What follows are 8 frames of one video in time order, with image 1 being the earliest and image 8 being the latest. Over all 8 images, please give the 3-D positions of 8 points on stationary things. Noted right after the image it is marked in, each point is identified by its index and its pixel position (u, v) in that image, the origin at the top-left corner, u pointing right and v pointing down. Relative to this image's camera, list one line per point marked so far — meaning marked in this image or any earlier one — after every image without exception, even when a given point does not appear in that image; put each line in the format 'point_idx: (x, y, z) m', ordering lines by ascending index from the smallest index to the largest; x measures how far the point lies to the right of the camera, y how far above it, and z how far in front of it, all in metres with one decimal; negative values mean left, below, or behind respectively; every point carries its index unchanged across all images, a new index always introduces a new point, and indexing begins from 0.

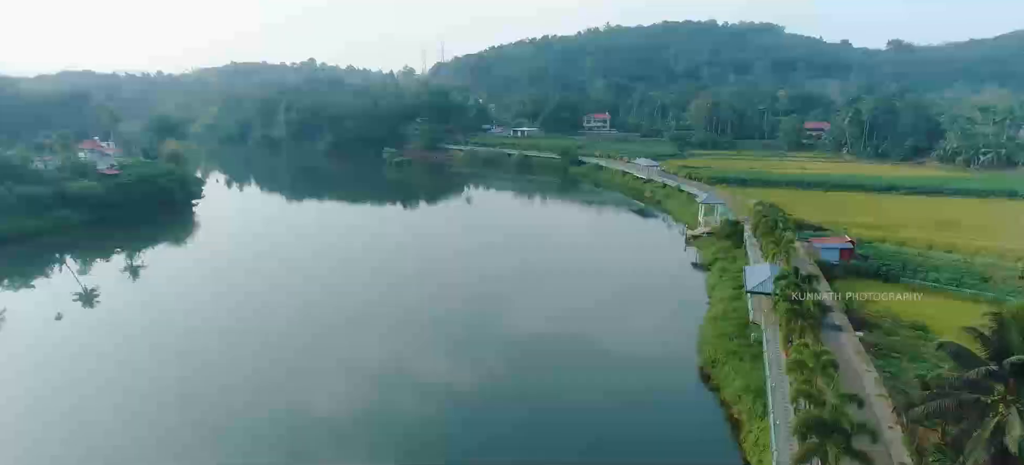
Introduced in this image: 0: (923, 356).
0: (+12.1, -3.7, +19.9) m
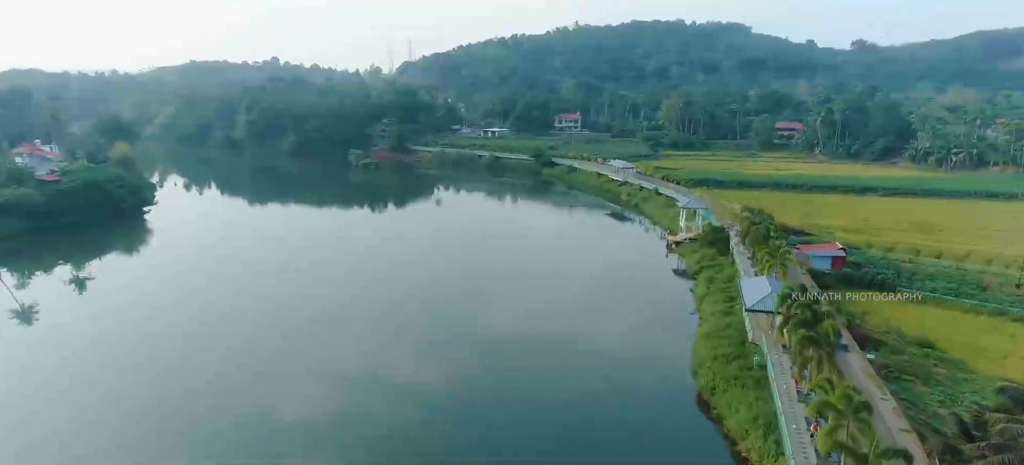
0: (+11.6, -4.0, +18.4) m
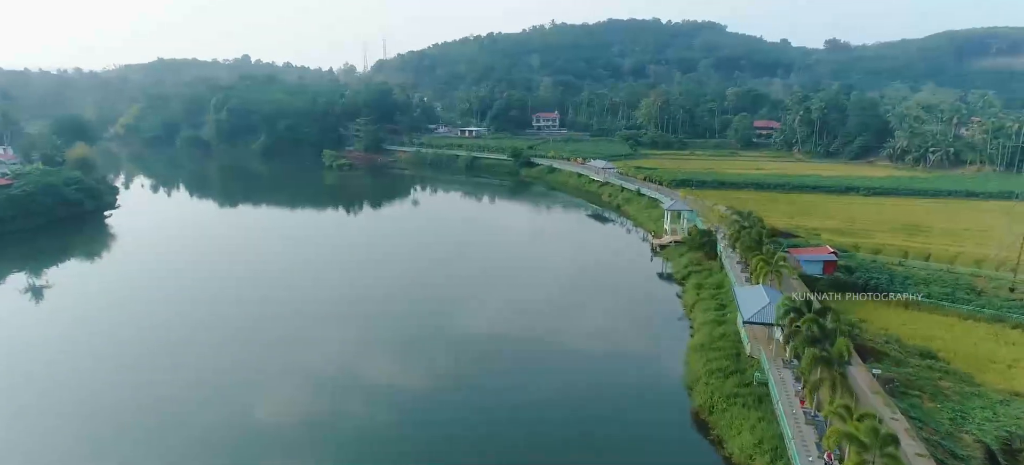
0: (+11.2, -4.2, +17.5) m
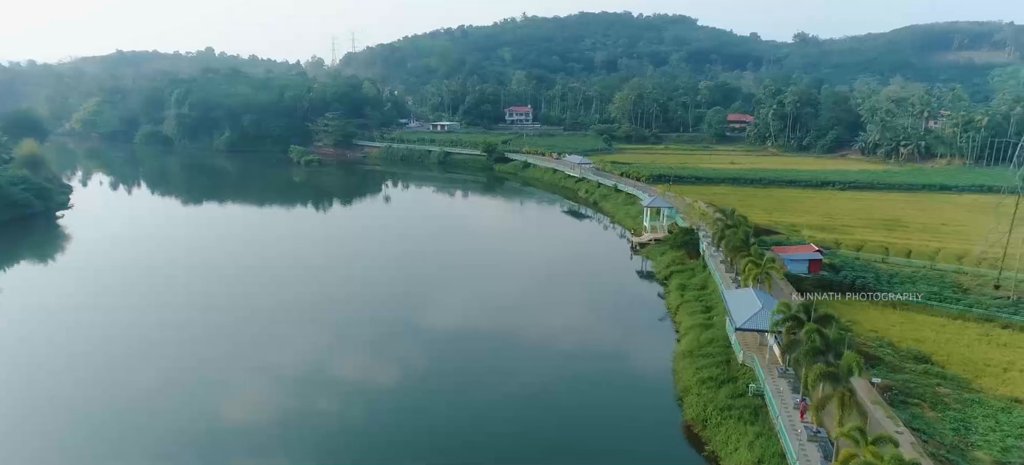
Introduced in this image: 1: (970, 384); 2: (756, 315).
0: (+10.8, -4.2, +16.8) m
1: (+12.3, -4.0, +18.1) m
2: (+6.5, -2.2, +18.0) m
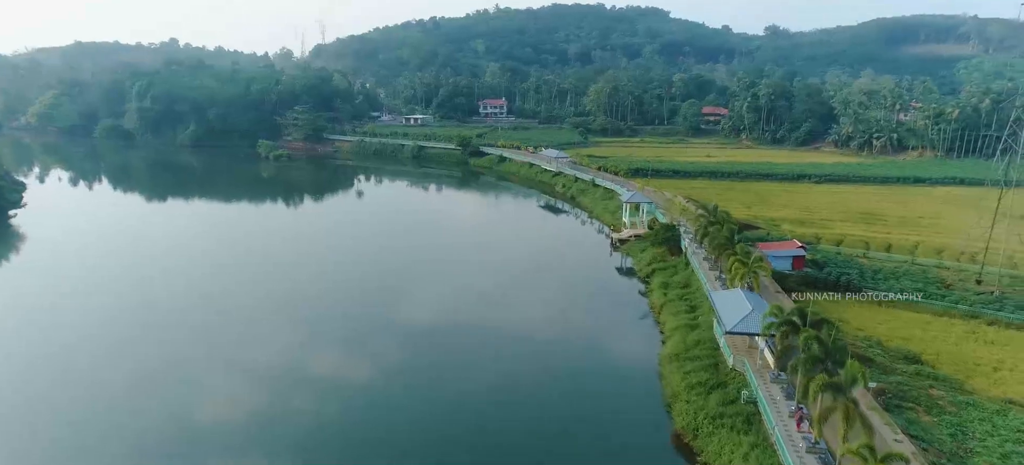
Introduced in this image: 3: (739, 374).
0: (+10.3, -4.2, +16.3) m
1: (+11.8, -4.0, +17.7) m
2: (+6.0, -2.2, +17.3) m
3: (+5.9, -3.7, +17.5) m
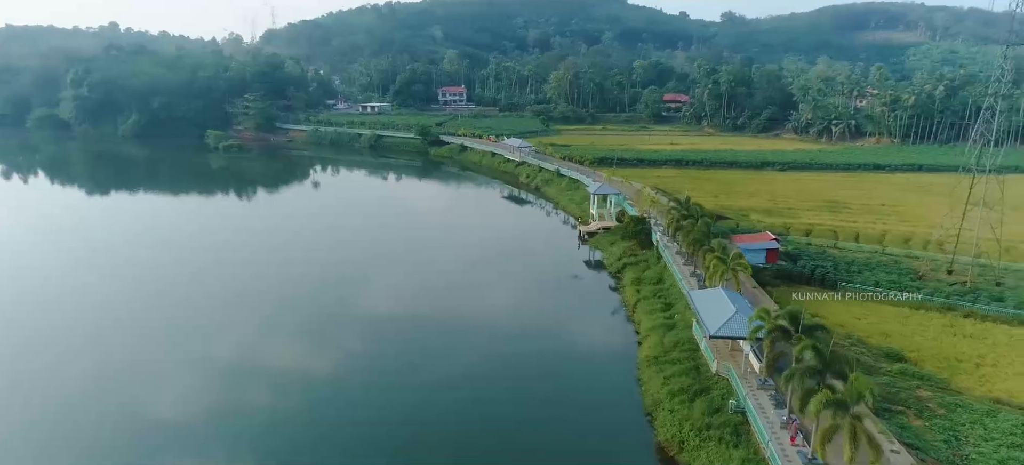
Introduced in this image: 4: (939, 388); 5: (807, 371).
0: (+9.7, -4.1, +15.7) m
1: (+11.1, -3.8, +17.2) m
2: (+5.3, -2.1, +16.4) m
3: (+5.2, -3.6, +16.6) m
4: (+10.7, -3.9, +16.9) m
5: (+5.4, -2.5, +12.4) m
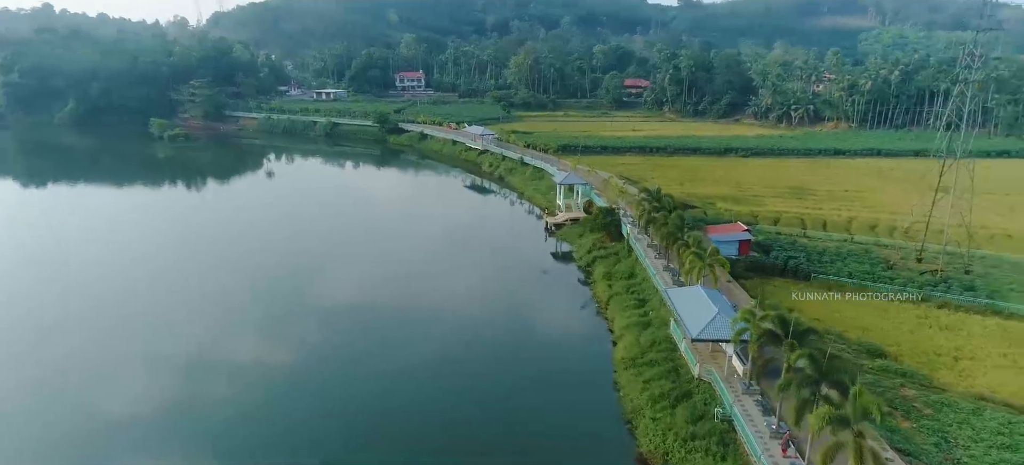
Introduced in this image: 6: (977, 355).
0: (+9.1, -4.0, +15.2) m
1: (+10.4, -3.7, +16.8) m
2: (+4.6, -2.0, +15.6) m
3: (+4.5, -3.5, +15.8) m
4: (+10.0, -3.7, +16.4) m
5: (+5.0, -2.5, +11.6) m
6: (+12.7, -3.3, +18.4) m
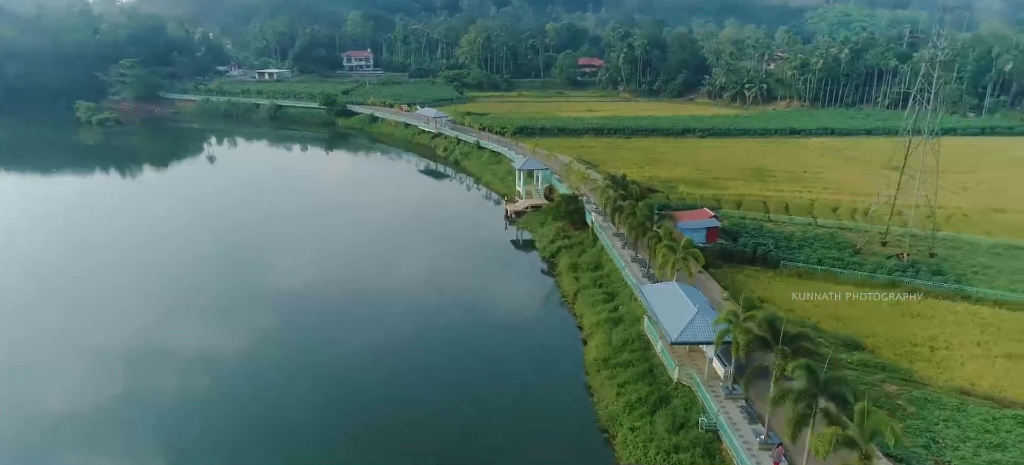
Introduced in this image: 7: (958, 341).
0: (+8.4, -3.8, +14.7) m
1: (+9.6, -3.4, +16.3) m
2: (+3.9, -1.9, +14.7) m
3: (+3.8, -3.4, +14.9) m
4: (+9.2, -3.5, +15.9) m
5: (+4.6, -2.5, +10.7) m
6: (+11.8, -3.0, +18.0) m
7: (+12.0, -3.0, +18.2) m
